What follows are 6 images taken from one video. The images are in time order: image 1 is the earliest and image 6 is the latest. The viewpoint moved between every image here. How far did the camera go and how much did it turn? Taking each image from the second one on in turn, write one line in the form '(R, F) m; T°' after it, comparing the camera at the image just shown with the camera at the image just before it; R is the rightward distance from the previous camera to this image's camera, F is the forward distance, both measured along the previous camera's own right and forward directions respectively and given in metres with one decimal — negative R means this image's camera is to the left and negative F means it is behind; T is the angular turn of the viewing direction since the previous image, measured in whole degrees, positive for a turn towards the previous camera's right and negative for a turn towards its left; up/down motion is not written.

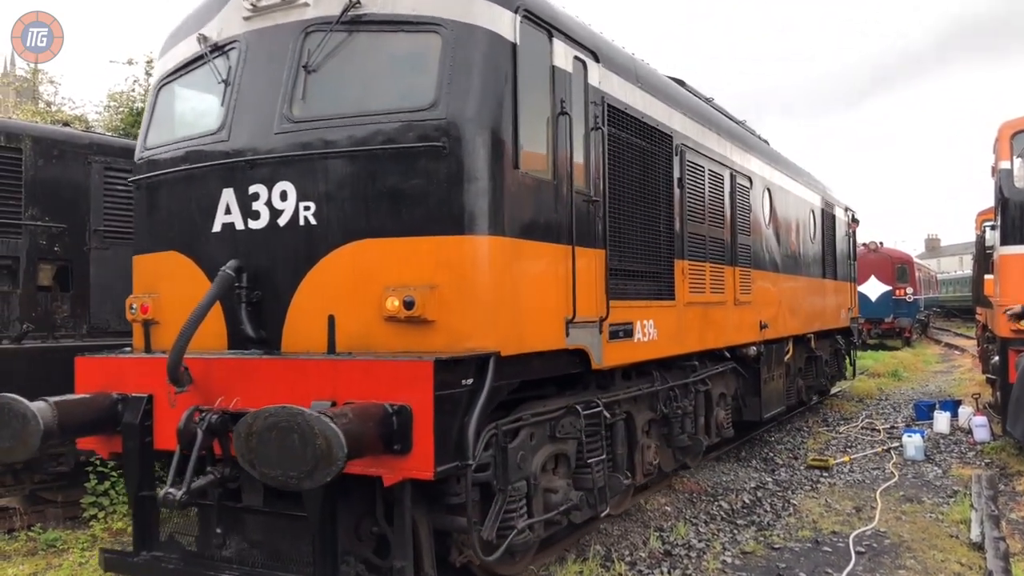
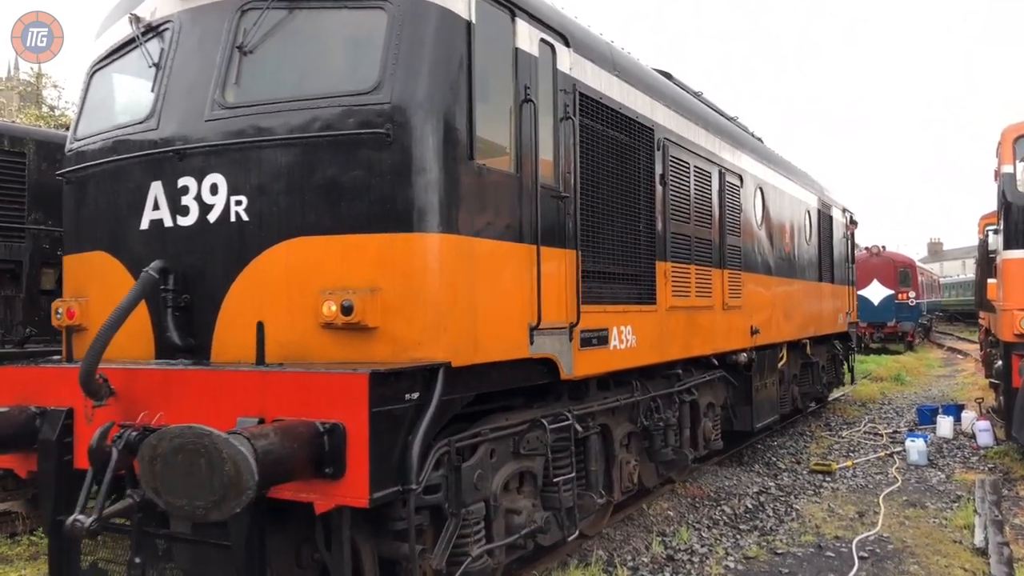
(+0.2, +0.4) m; 0°
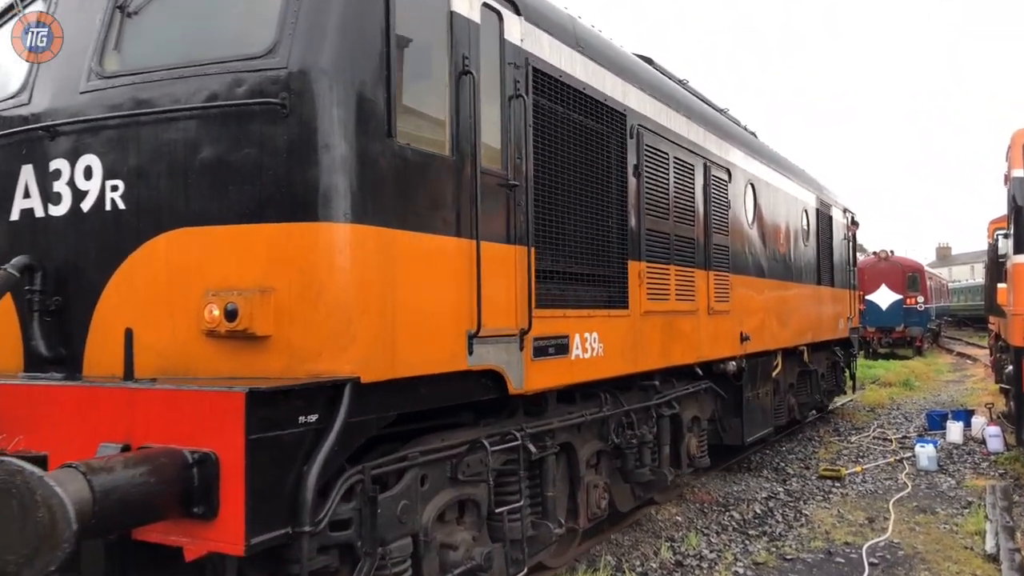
(+0.3, +0.6) m; 0°
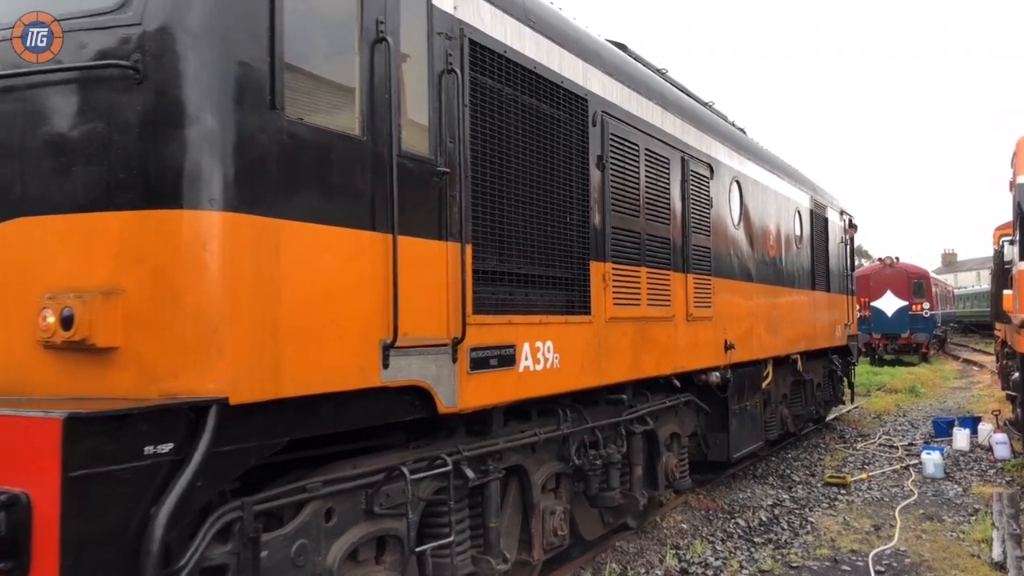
(+0.3, +0.5) m; 0°
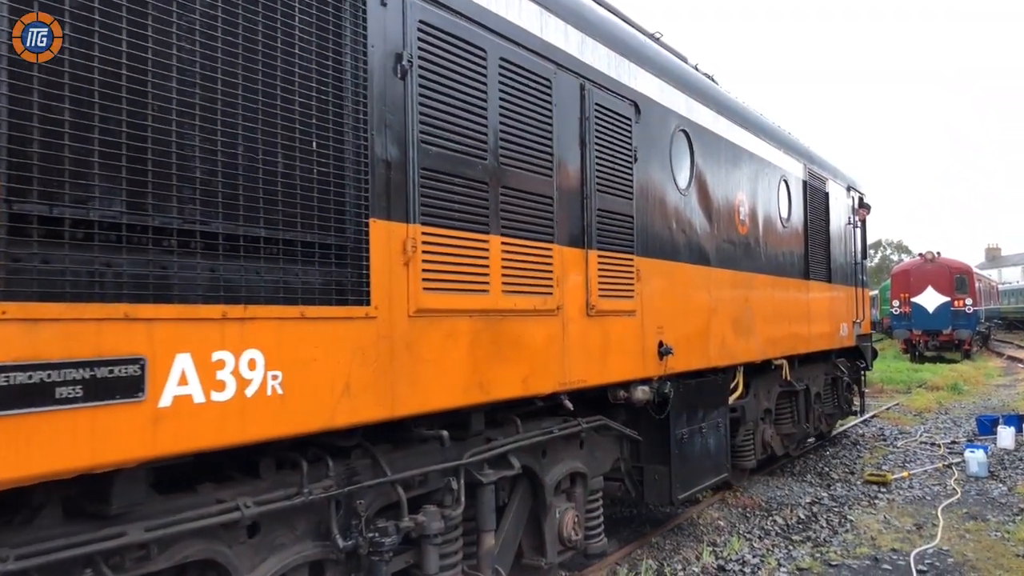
(+1.0, +1.8) m; -2°
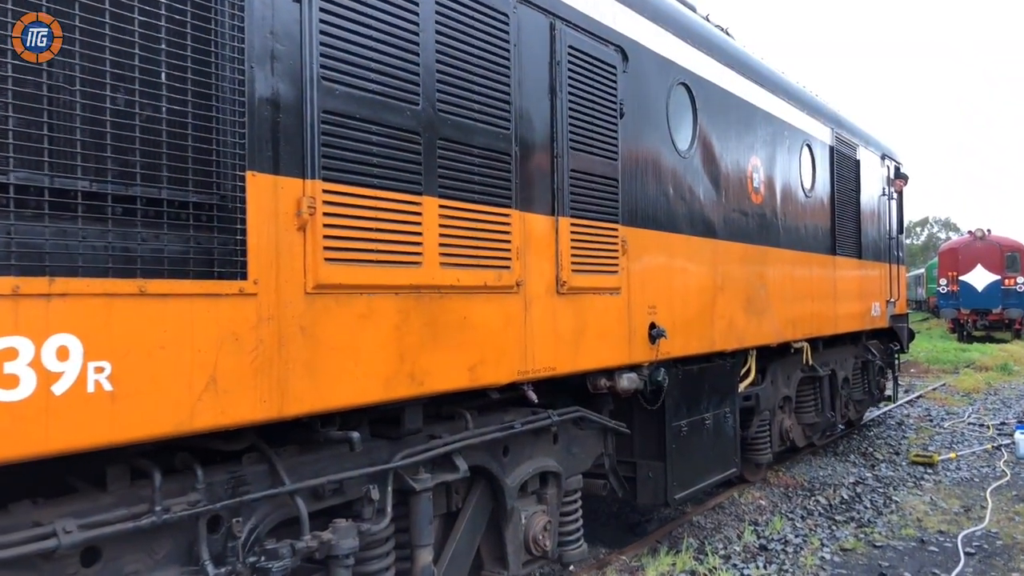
(+0.3, +0.6) m; -3°
